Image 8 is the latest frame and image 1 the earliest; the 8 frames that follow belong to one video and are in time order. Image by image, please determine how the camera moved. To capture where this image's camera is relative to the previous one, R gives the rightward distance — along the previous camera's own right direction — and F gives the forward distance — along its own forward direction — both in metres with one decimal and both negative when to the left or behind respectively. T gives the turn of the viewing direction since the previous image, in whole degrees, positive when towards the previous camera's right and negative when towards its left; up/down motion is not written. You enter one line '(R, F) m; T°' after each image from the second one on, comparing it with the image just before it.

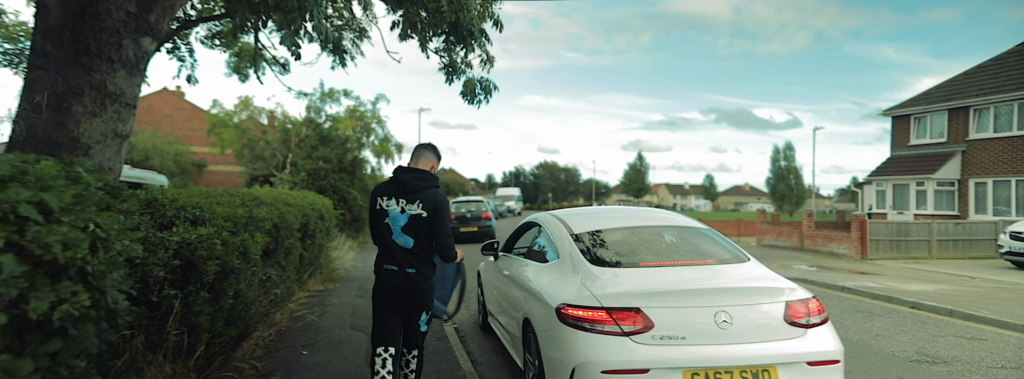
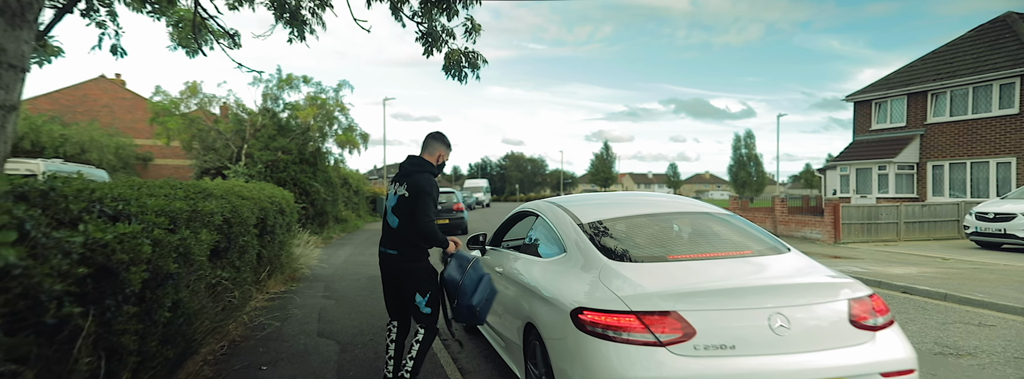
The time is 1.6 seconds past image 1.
(-0.2, +0.5) m; +4°
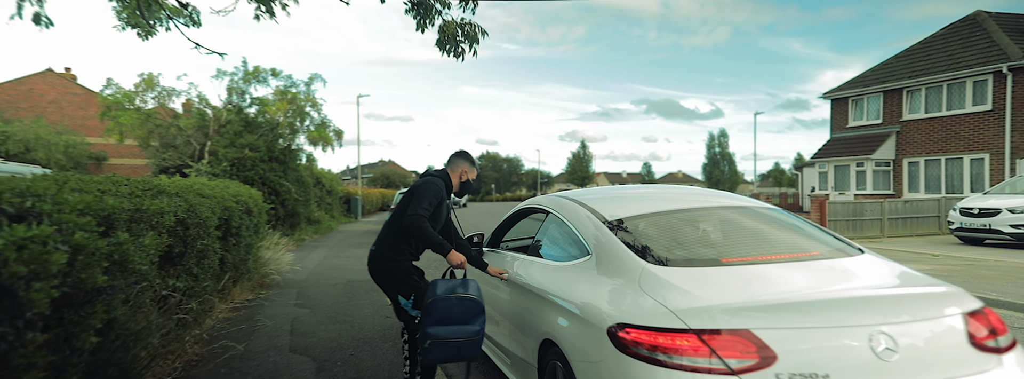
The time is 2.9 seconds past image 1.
(-0.2, +0.4) m; +3°
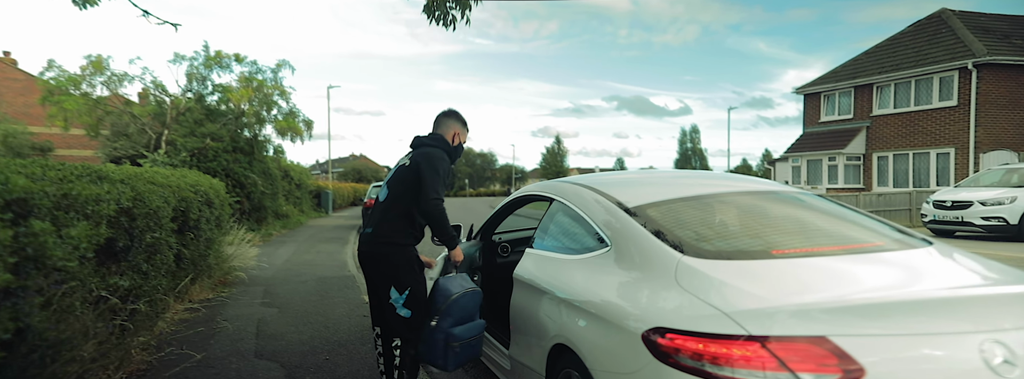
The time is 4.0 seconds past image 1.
(-0.2, +0.3) m; +3°
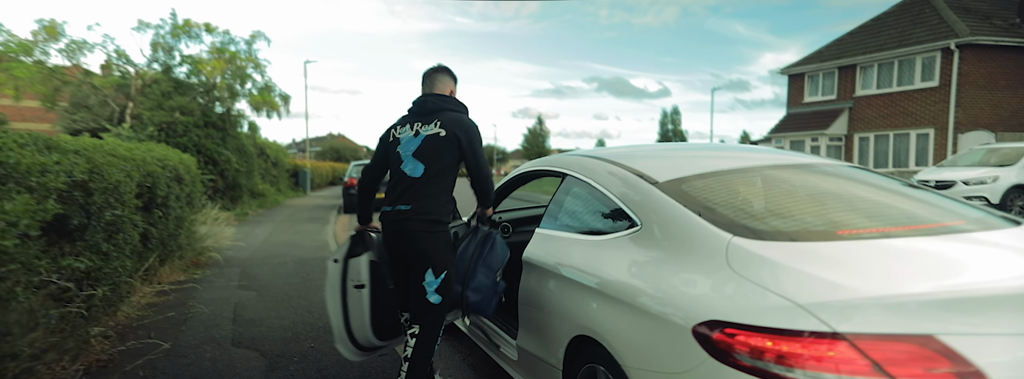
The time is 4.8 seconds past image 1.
(-0.2, +0.3) m; +2°
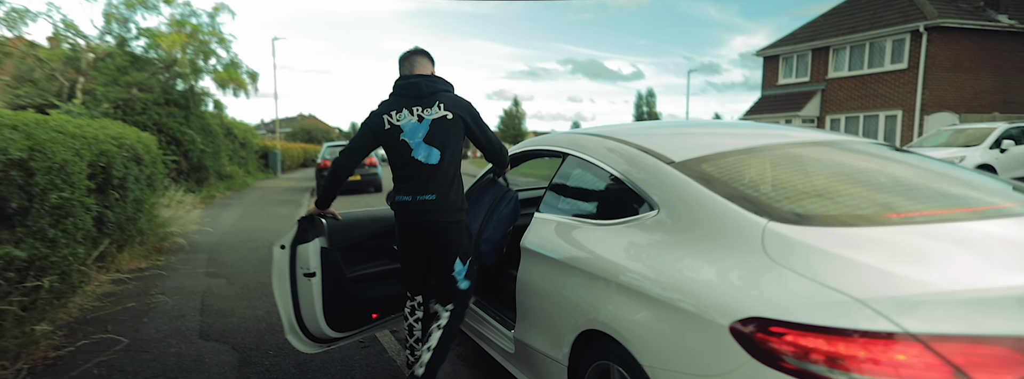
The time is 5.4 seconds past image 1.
(-0.1, +0.2) m; +3°
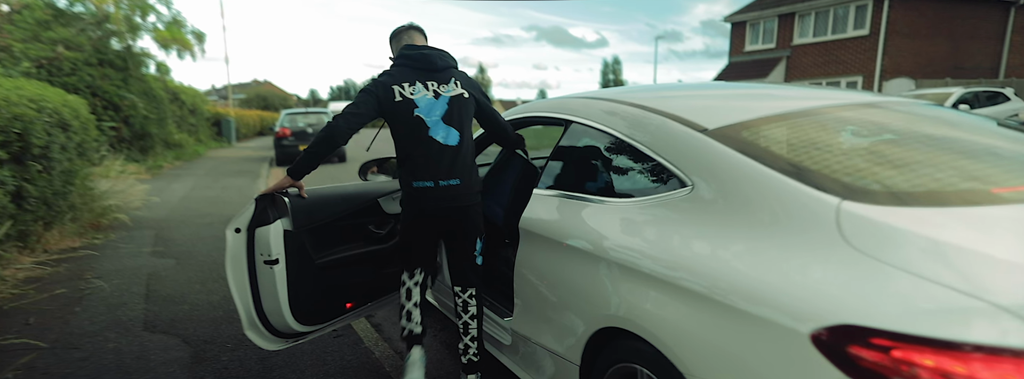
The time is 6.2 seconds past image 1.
(-0.1, +0.3) m; +4°
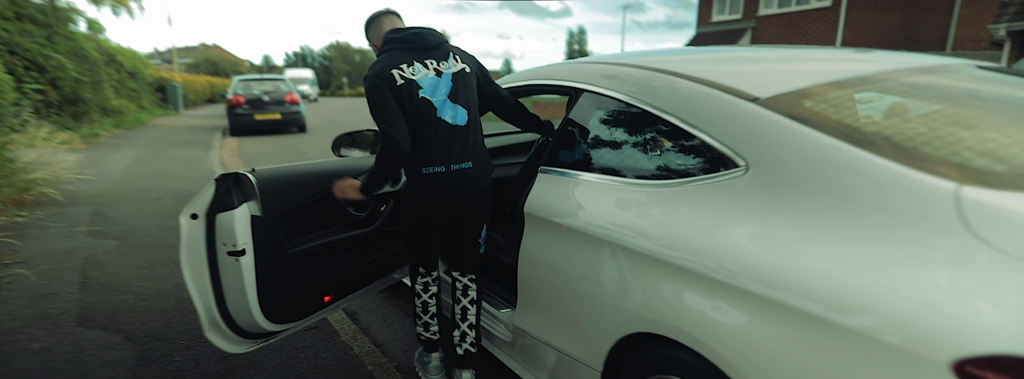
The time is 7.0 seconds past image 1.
(-0.2, +0.3) m; +4°
